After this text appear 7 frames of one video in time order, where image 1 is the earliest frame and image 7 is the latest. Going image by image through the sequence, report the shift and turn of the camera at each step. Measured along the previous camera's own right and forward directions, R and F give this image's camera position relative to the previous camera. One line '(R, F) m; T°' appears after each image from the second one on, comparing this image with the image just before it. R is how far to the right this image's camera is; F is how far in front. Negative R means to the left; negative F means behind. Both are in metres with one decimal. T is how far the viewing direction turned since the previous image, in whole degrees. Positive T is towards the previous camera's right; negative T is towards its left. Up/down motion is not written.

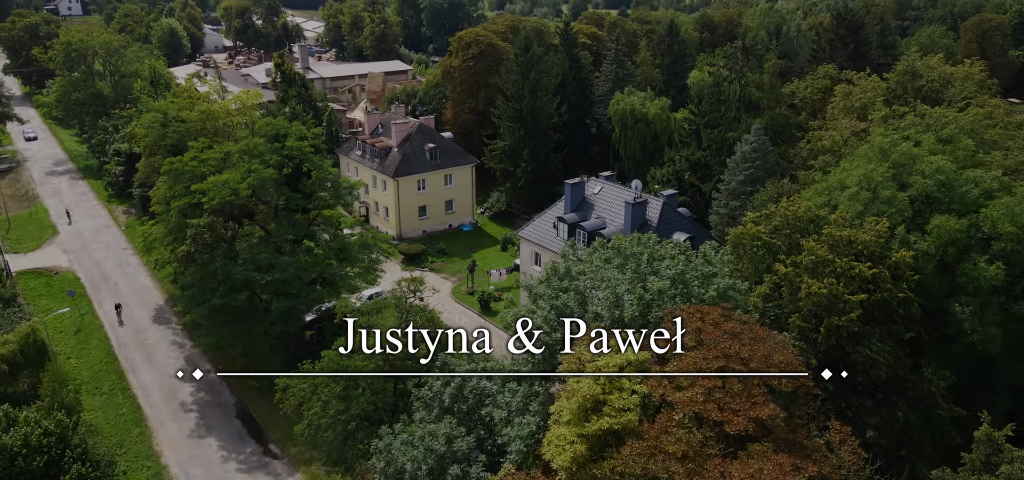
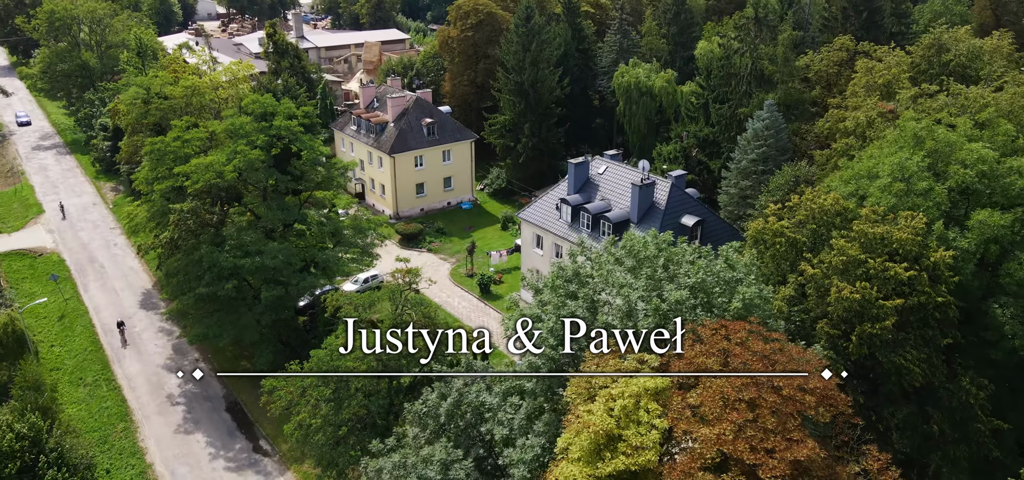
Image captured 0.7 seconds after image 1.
(-0.1, +2.1) m; 0°
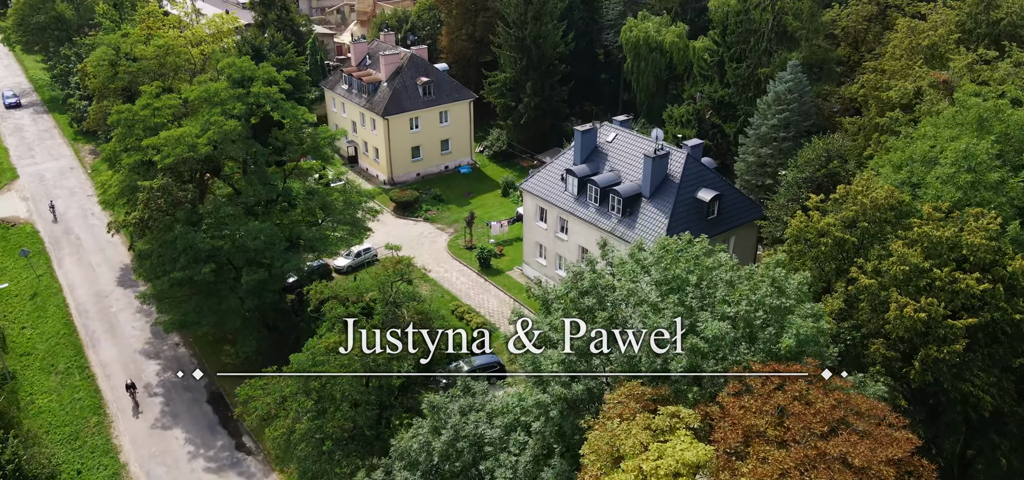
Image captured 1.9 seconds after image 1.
(-0.1, +3.3) m; 0°
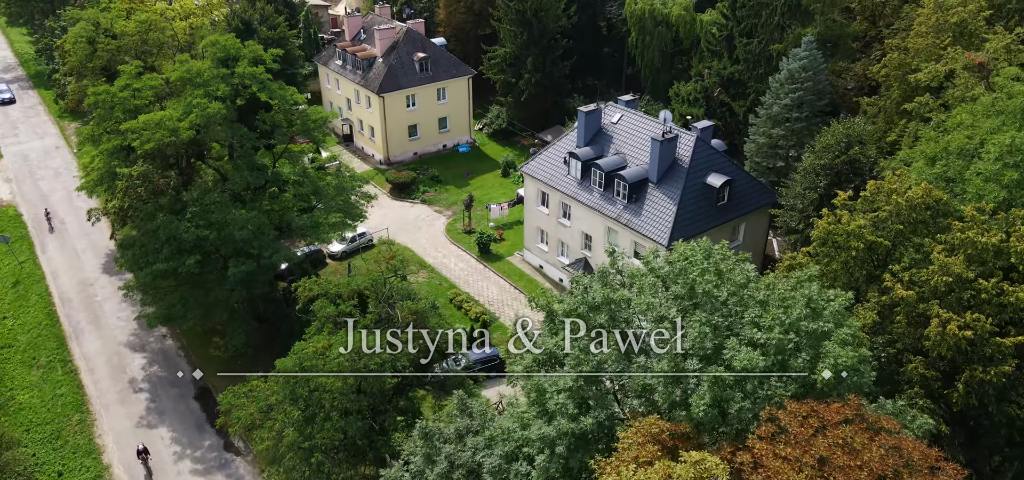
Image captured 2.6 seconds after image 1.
(0.0, +1.8) m; 0°
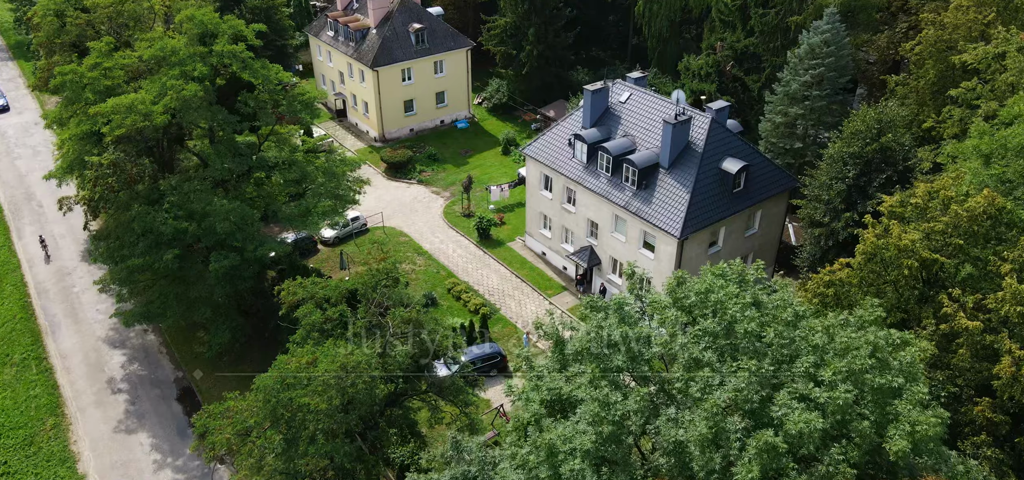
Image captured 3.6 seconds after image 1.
(-0.1, +2.4) m; 0°
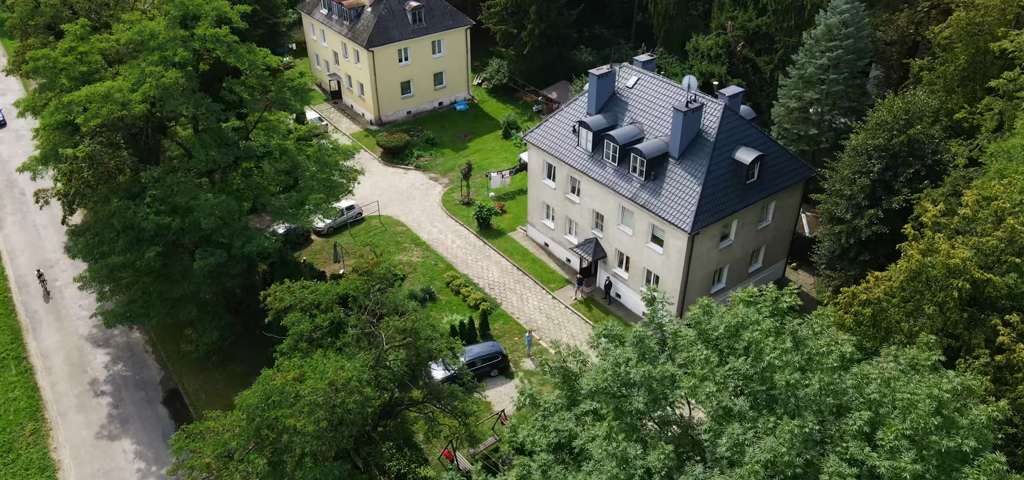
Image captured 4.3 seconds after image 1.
(-0.1, +1.8) m; 0°
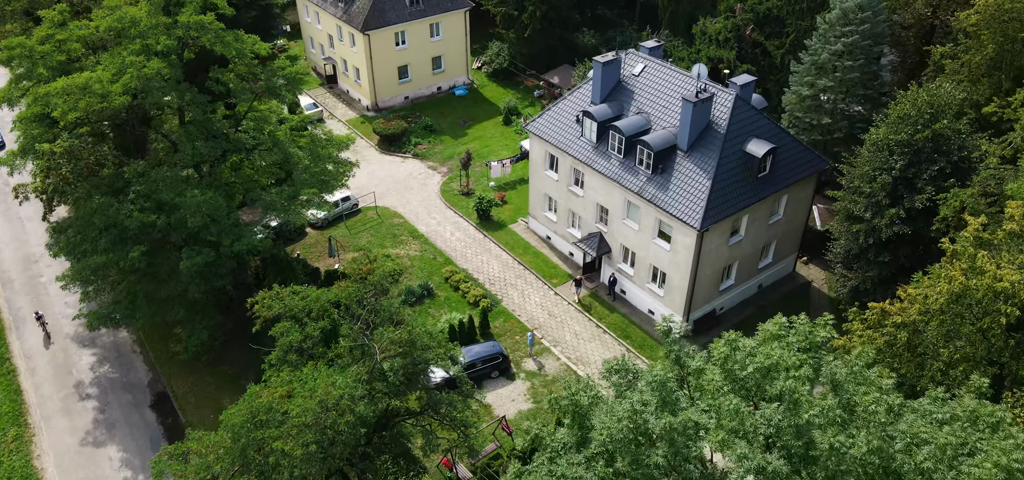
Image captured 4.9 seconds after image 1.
(-0.1, +1.4) m; 0°
